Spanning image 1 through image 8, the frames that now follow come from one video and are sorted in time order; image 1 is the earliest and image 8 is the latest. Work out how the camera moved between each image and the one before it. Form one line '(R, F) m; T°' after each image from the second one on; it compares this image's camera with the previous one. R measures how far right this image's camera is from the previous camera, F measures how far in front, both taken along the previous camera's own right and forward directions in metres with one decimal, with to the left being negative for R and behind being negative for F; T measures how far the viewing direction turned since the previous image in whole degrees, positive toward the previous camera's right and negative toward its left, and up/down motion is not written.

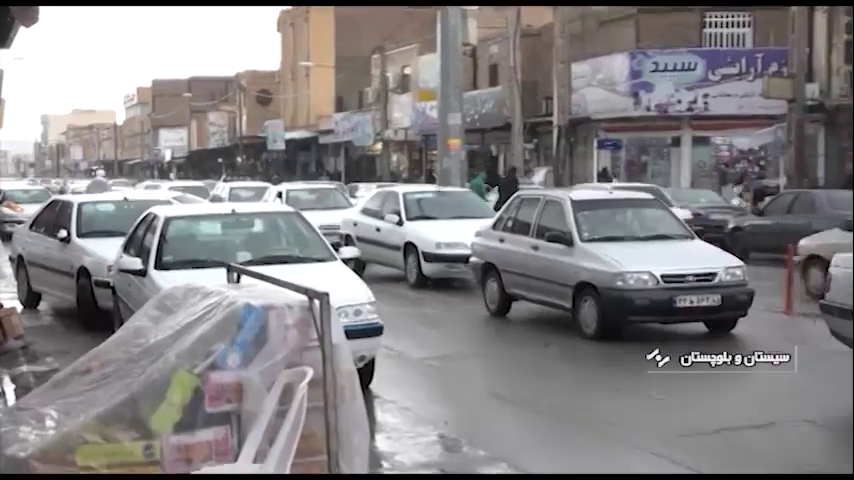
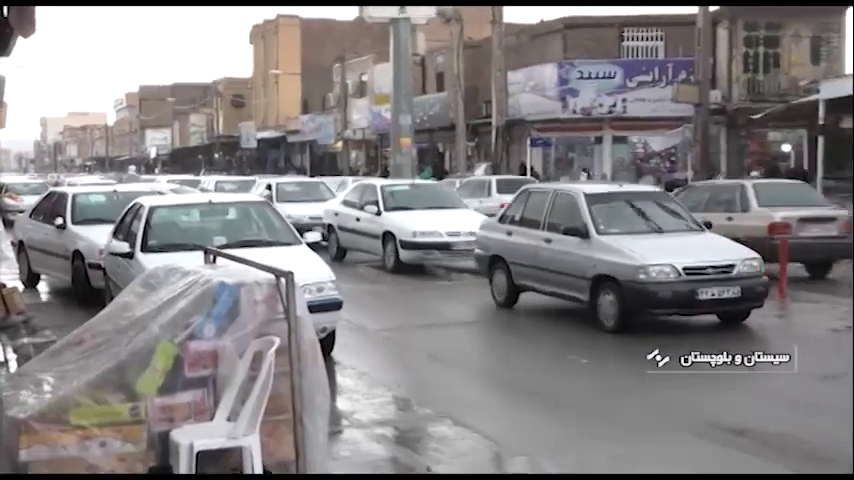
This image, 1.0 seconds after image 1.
(+0.6, -0.6) m; -2°
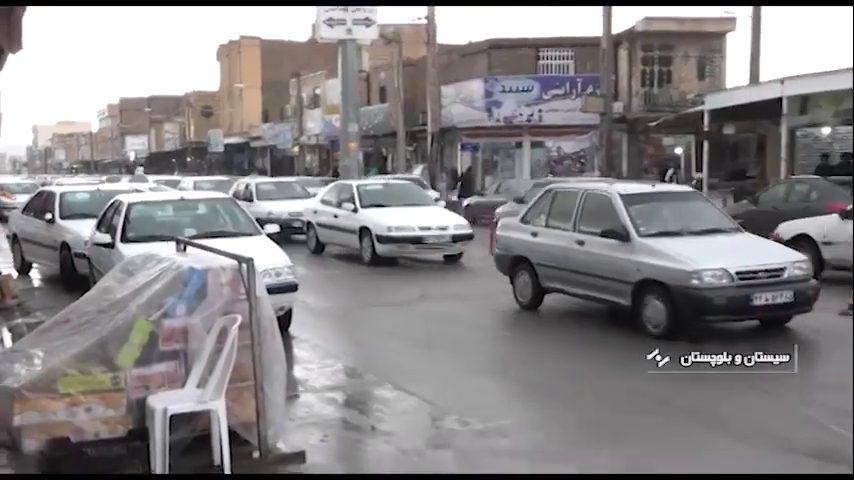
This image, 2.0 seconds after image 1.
(+0.4, -0.8) m; +1°
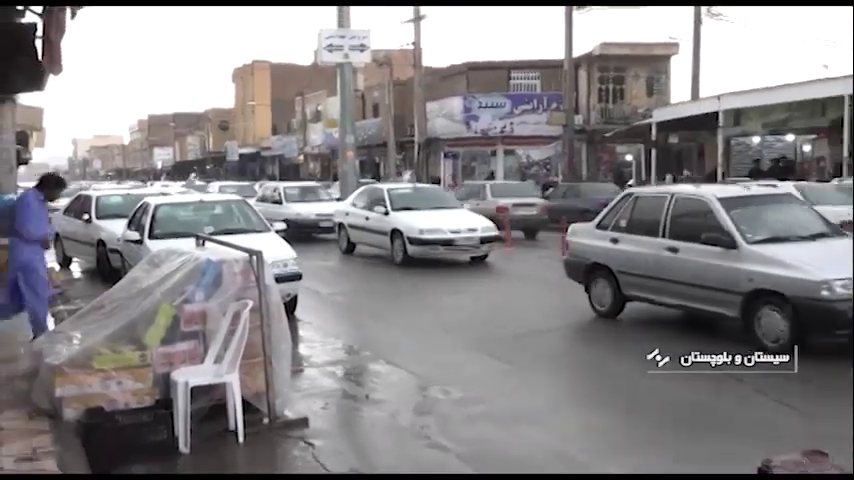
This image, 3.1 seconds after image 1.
(+0.2, -0.9) m; -1°
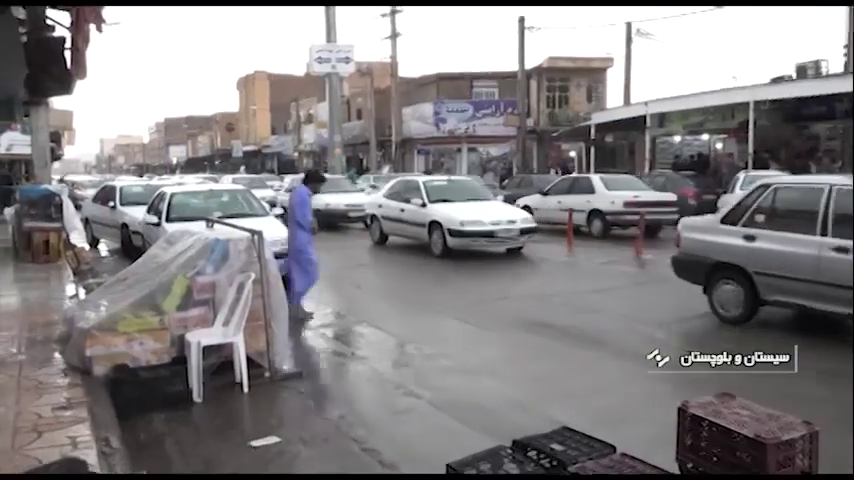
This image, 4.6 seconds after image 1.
(+0.2, -1.3) m; 0°
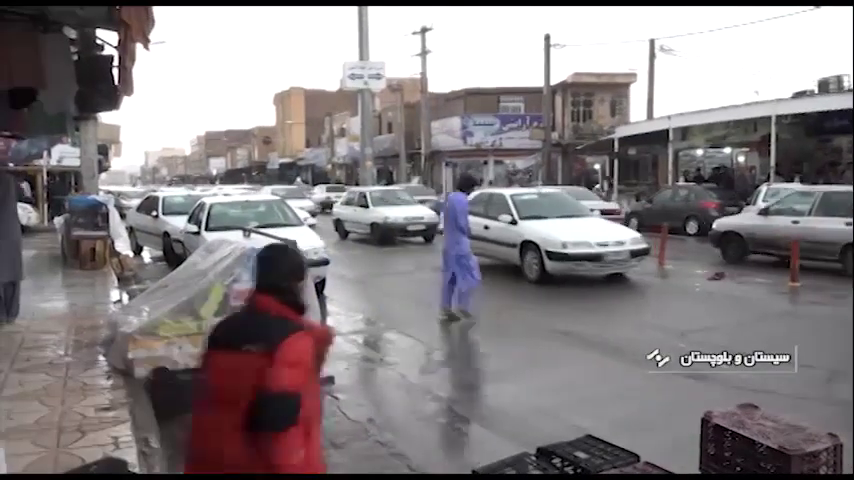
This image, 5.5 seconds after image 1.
(+0.1, -0.3) m; -3°
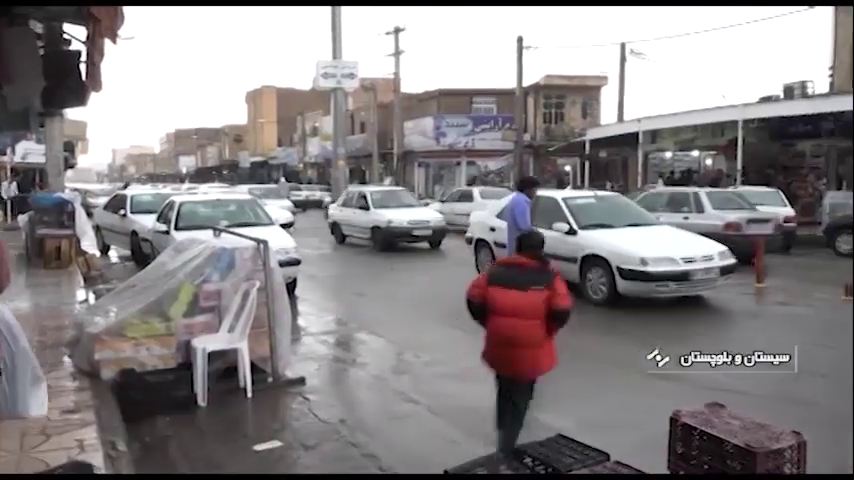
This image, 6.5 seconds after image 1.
(0.0, 0.0) m; +2°
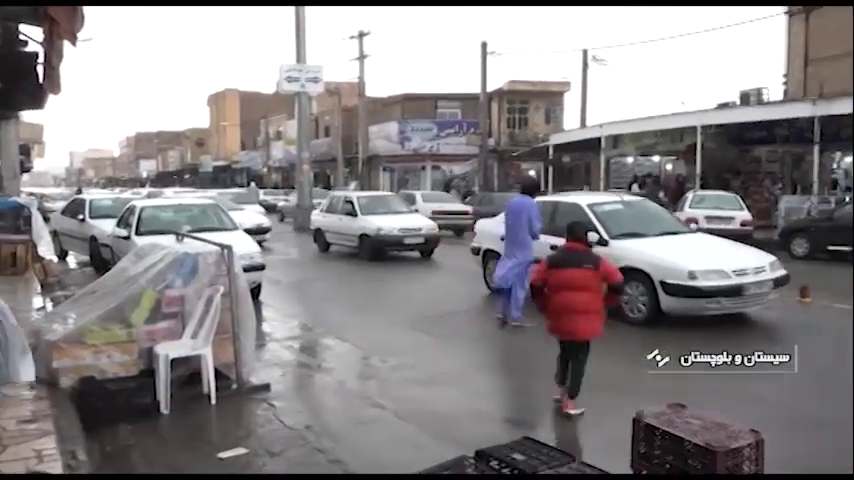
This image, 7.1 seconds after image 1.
(0.0, 0.0) m; +3°
